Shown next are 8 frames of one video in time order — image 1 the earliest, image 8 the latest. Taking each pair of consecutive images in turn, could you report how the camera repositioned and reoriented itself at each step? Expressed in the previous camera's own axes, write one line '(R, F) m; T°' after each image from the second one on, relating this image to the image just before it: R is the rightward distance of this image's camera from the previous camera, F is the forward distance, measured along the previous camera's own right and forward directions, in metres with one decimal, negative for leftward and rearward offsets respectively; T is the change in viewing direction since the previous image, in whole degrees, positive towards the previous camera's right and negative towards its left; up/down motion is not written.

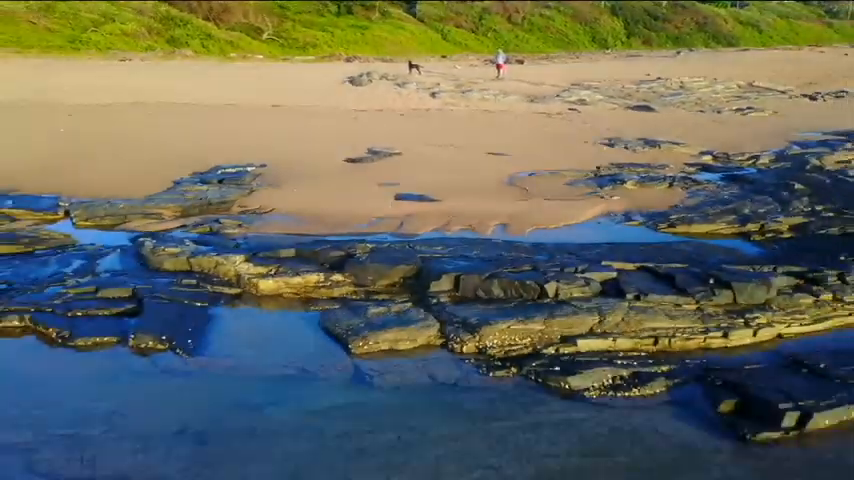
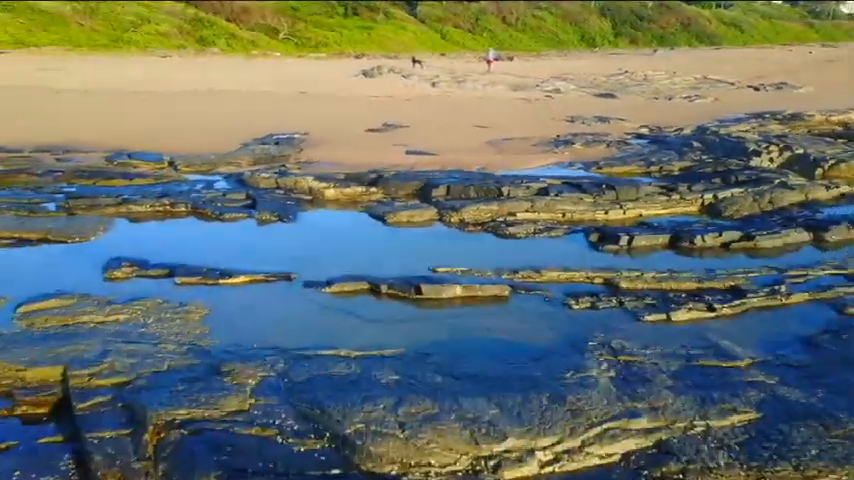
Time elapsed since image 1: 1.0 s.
(-0.1, -5.7) m; 0°
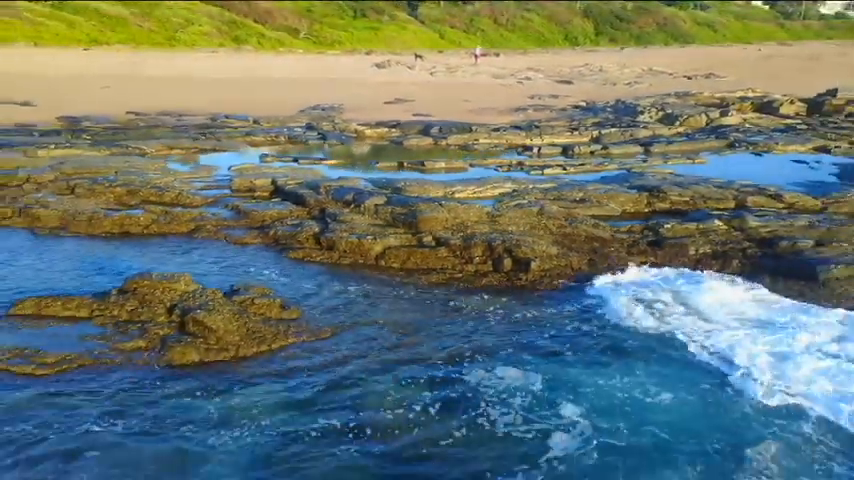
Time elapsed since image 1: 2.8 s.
(0.0, -9.9) m; 0°
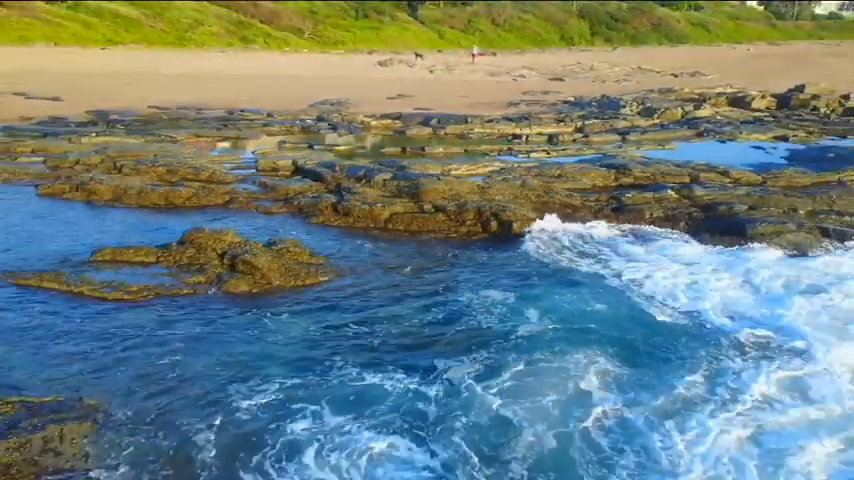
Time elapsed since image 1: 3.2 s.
(0.0, -2.6) m; 0°
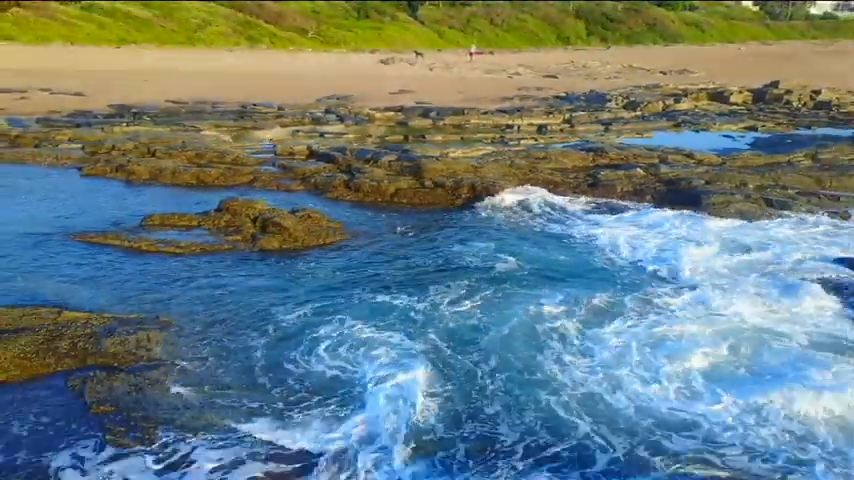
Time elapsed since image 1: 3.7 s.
(0.0, -2.4) m; 0°
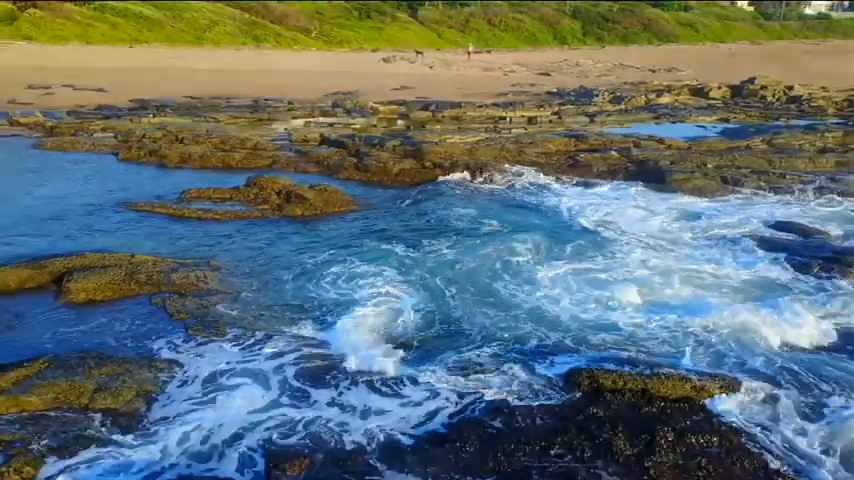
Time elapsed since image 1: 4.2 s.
(0.0, -2.5) m; 0°
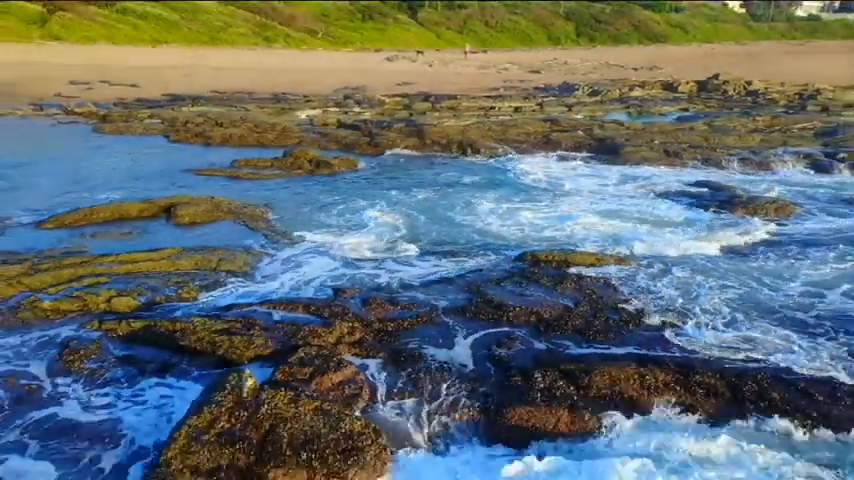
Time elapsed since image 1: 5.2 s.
(0.0, -4.7) m; 0°
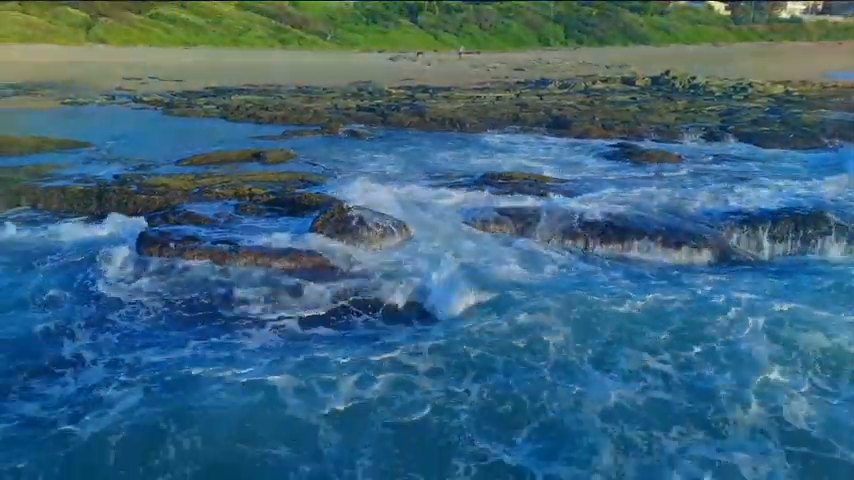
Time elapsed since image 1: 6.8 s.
(0.0, -8.5) m; 0°
